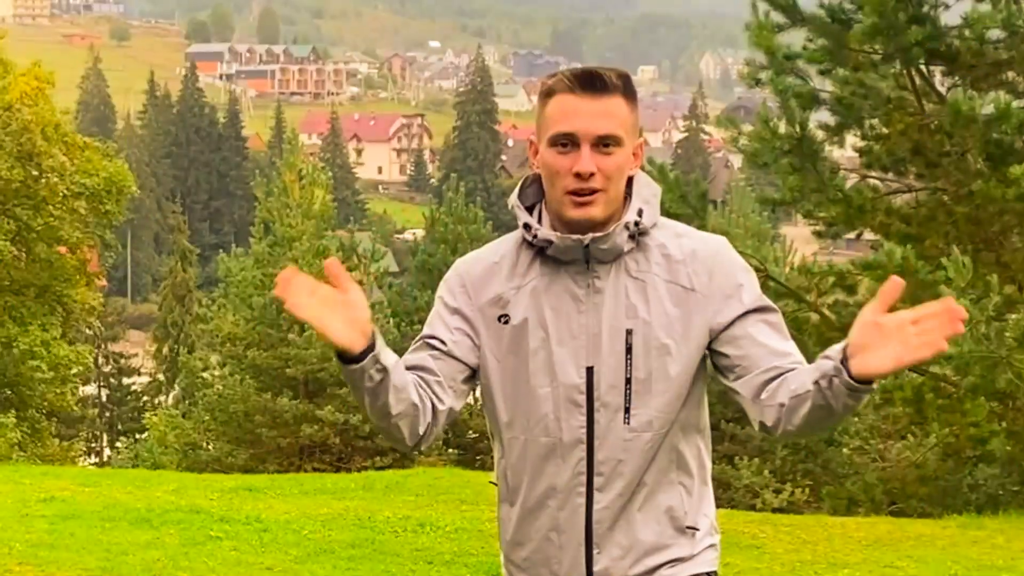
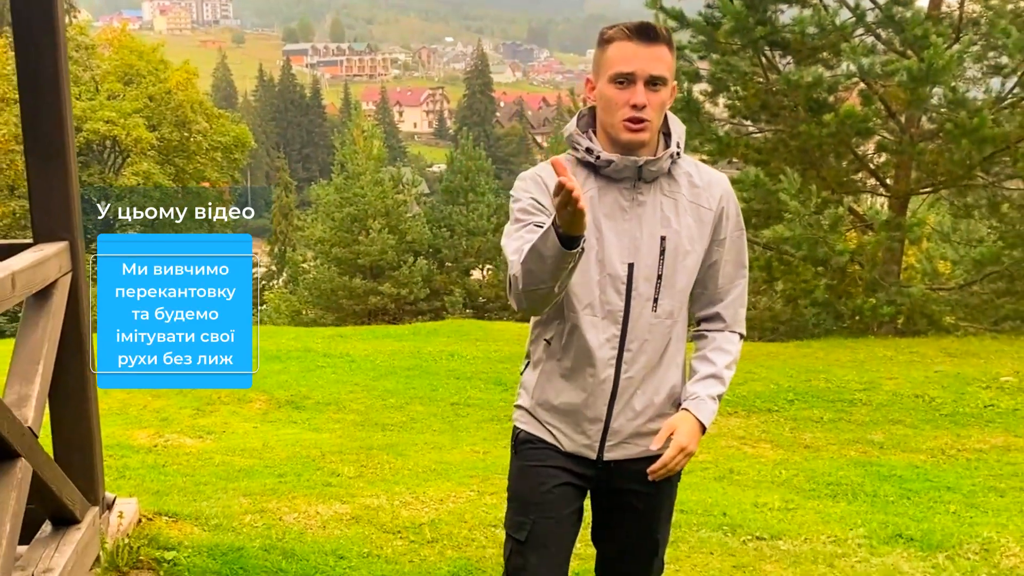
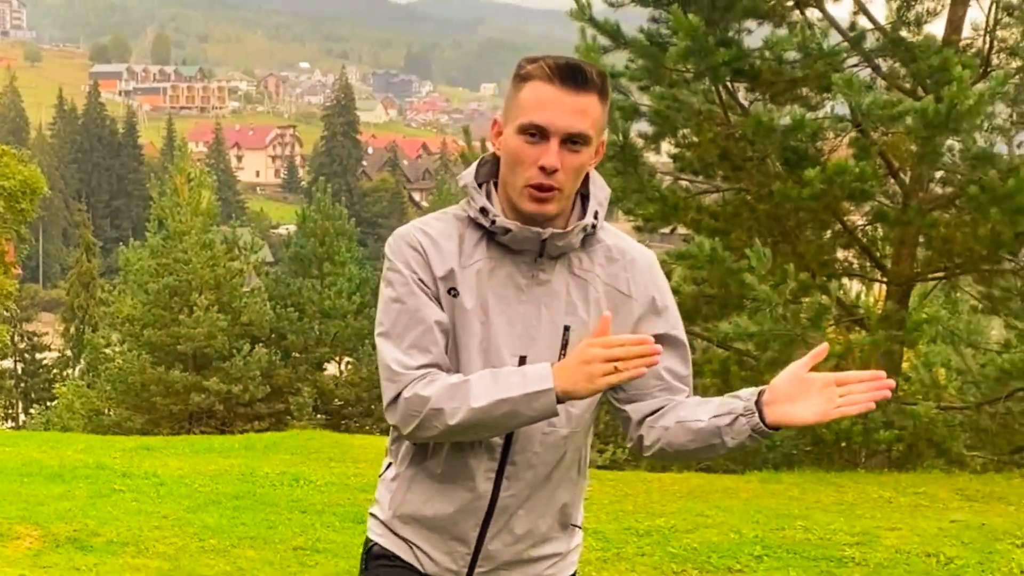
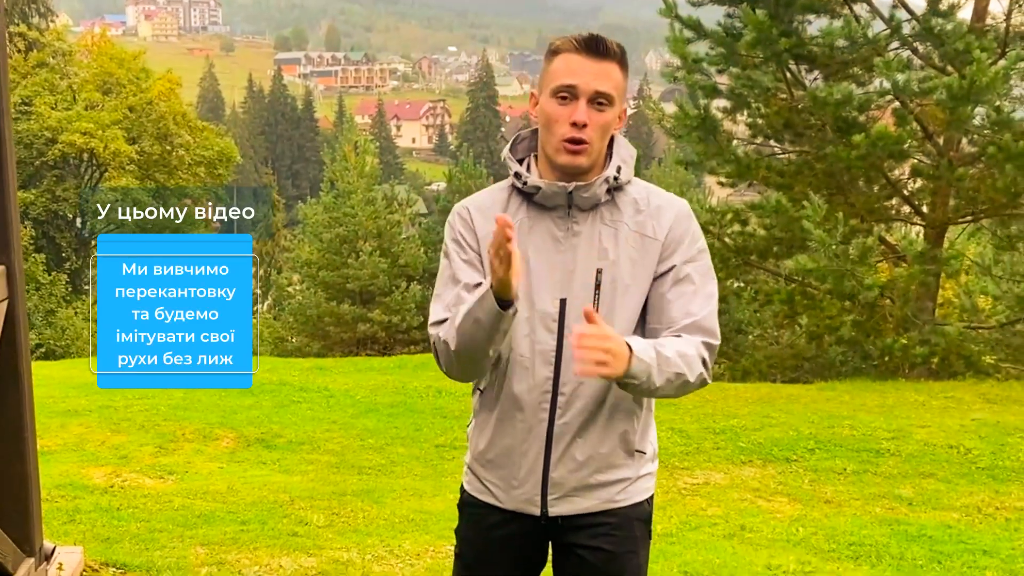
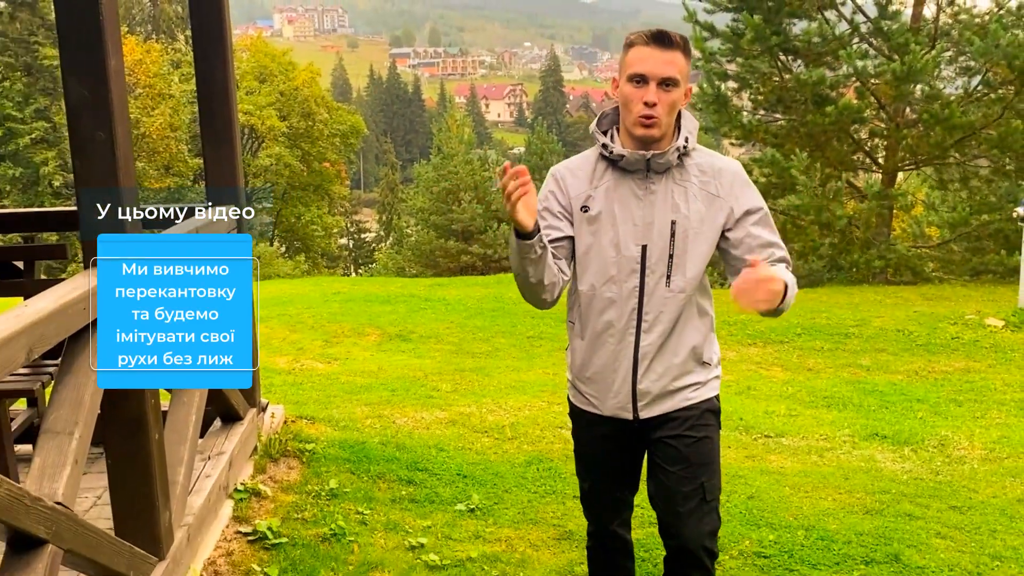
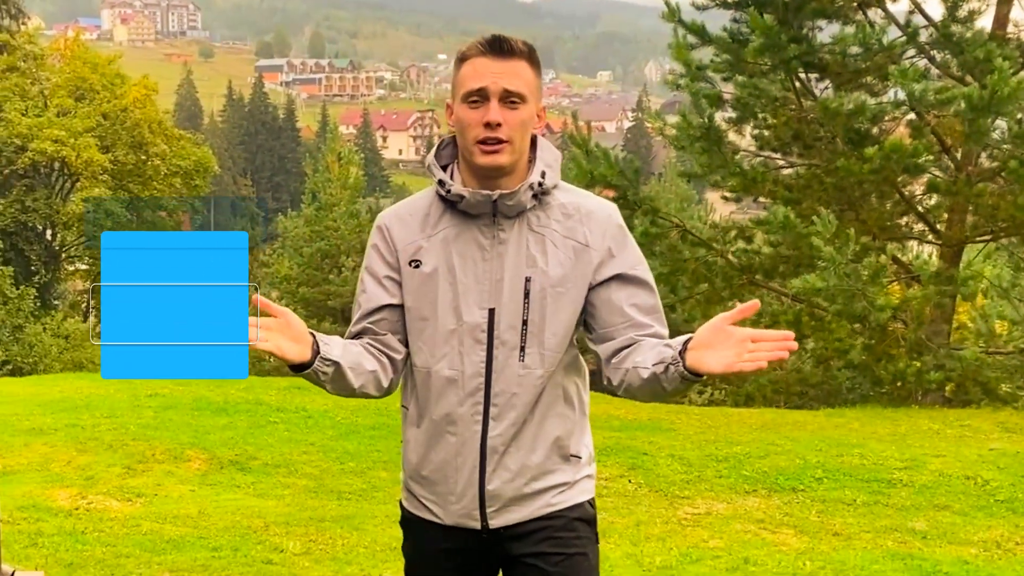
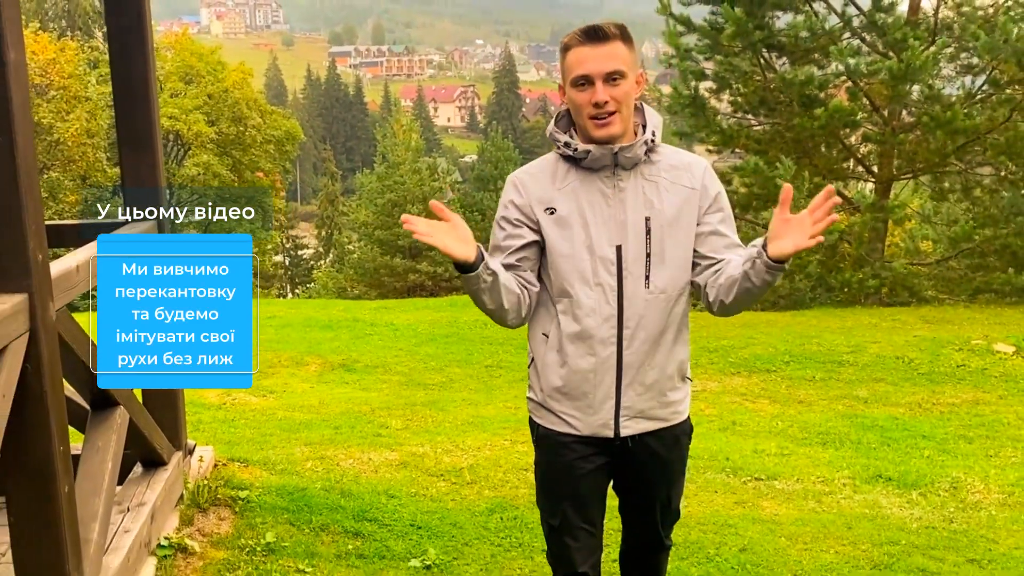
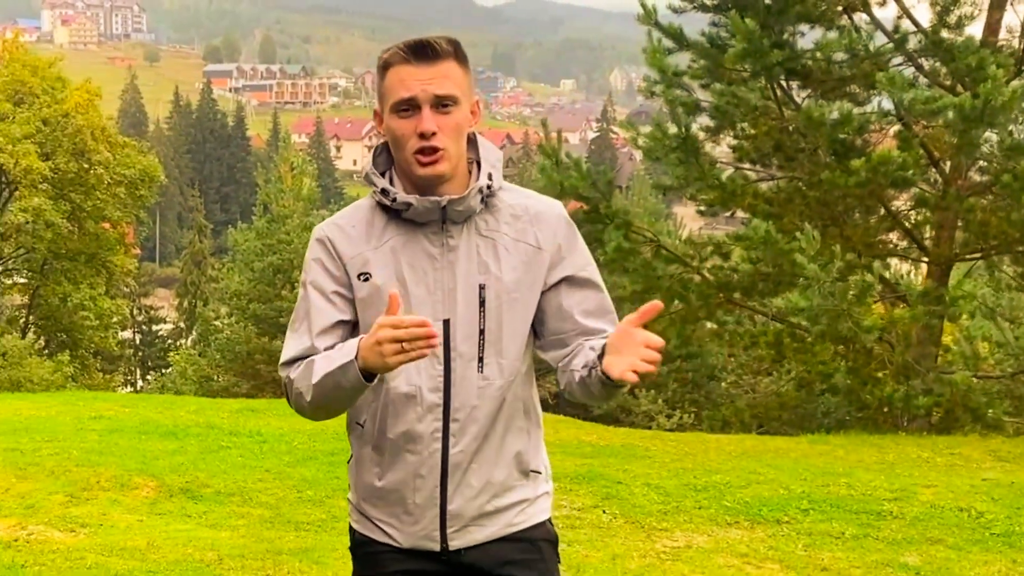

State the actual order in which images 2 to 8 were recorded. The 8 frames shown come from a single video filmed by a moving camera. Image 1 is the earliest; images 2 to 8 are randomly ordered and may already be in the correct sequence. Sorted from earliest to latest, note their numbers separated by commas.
3, 8, 6, 4, 2, 7, 5
